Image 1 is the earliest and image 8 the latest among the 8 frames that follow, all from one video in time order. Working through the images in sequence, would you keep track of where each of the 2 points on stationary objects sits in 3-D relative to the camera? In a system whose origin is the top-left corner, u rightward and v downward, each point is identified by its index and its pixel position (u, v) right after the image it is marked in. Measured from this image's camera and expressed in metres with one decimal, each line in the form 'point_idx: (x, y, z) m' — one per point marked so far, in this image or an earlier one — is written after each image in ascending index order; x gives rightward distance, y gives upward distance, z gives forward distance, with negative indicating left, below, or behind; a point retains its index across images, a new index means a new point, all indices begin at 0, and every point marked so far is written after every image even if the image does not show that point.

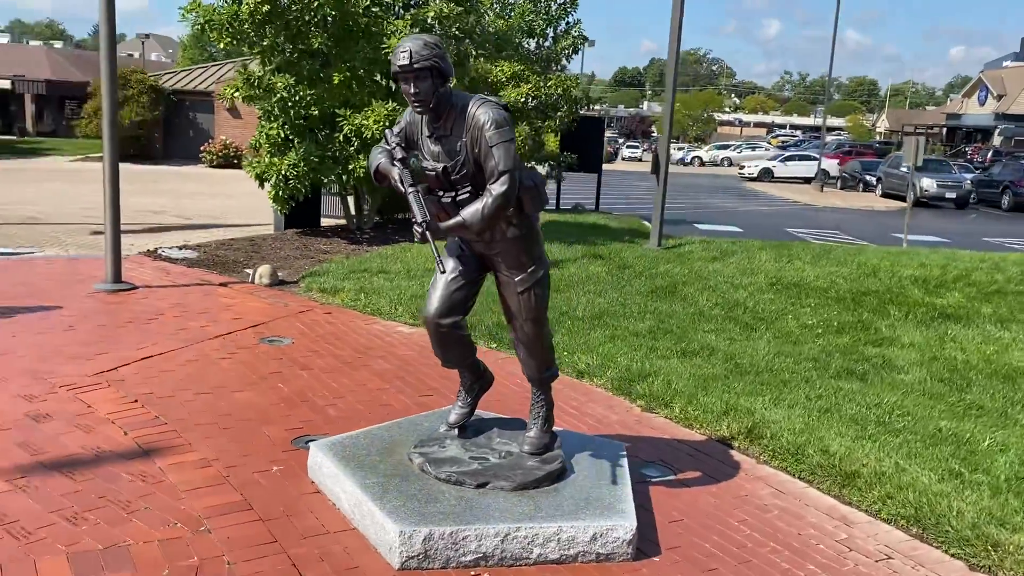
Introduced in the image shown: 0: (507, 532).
0: (0.0, -0.8, +3.1) m
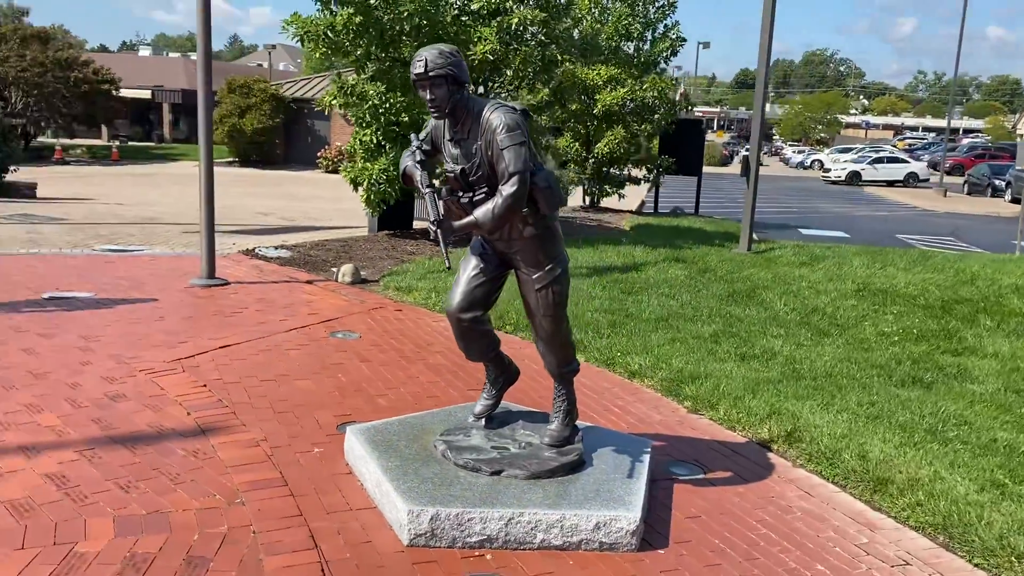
0: (0.0, -0.8, +3.2) m
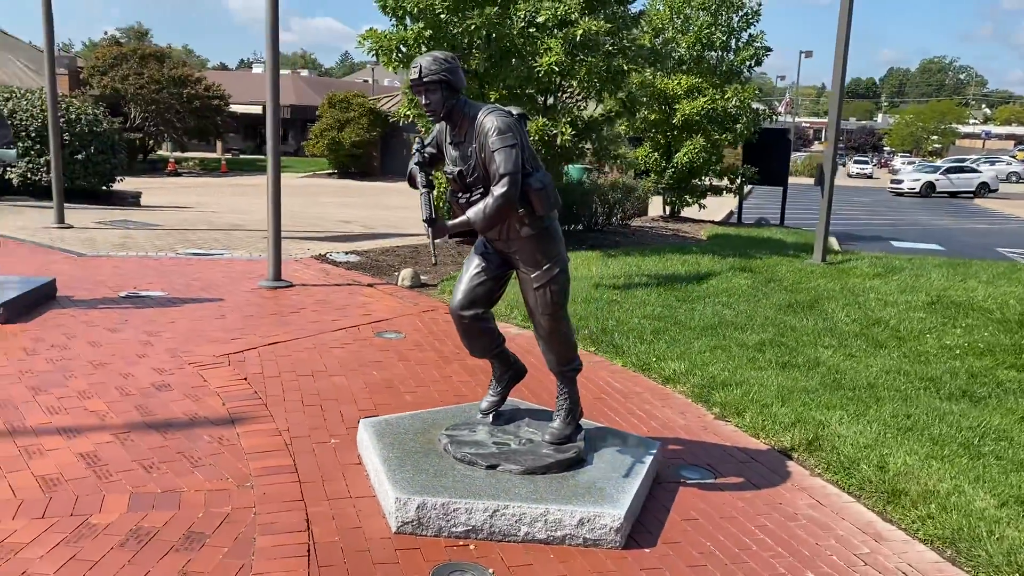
0: (-0.1, -0.8, +3.3) m
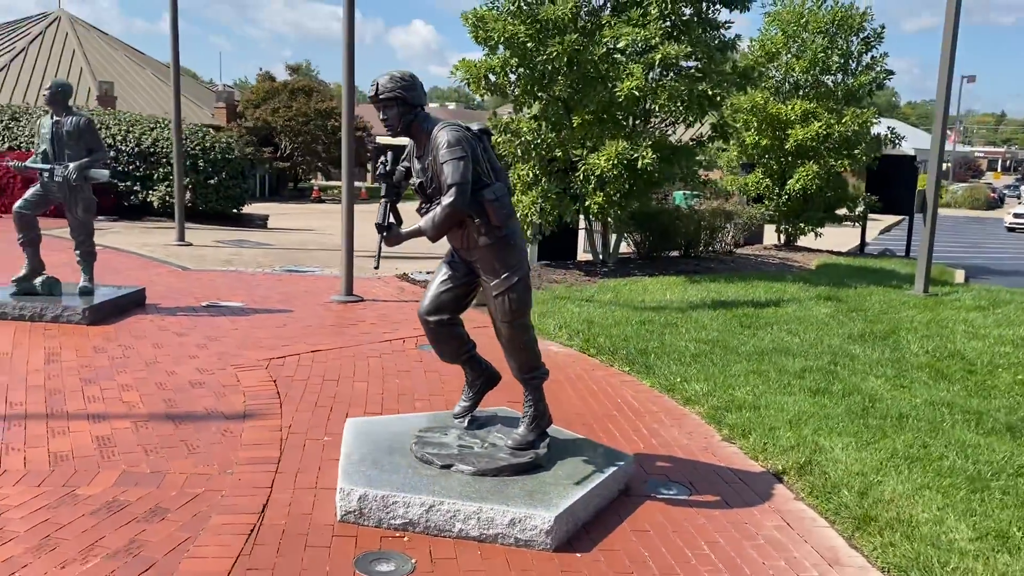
0: (-0.3, -0.8, +3.5) m
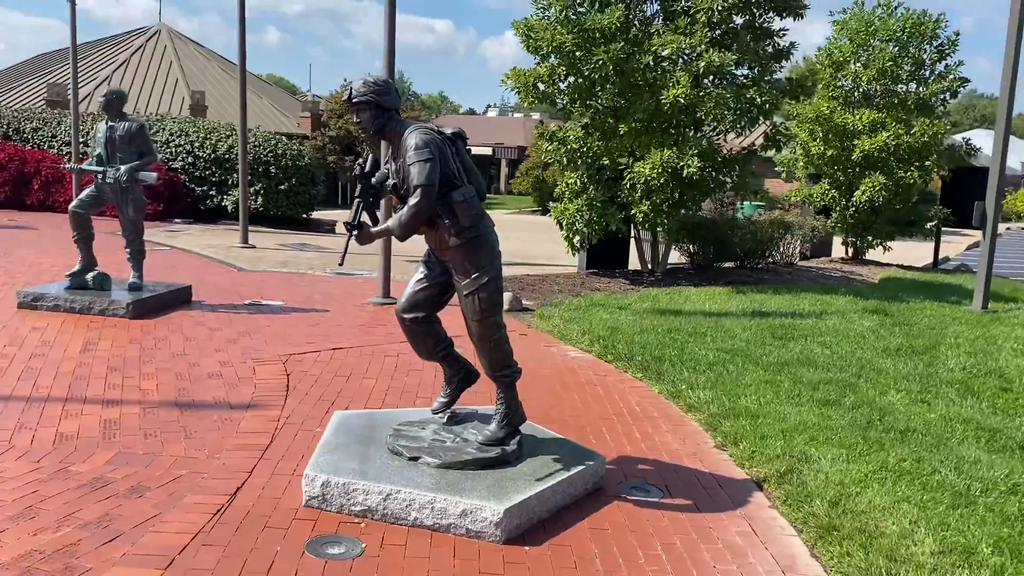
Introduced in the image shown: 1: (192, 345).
0: (-0.5, -0.8, +3.6) m
1: (-2.3, -0.4, +6.3) m
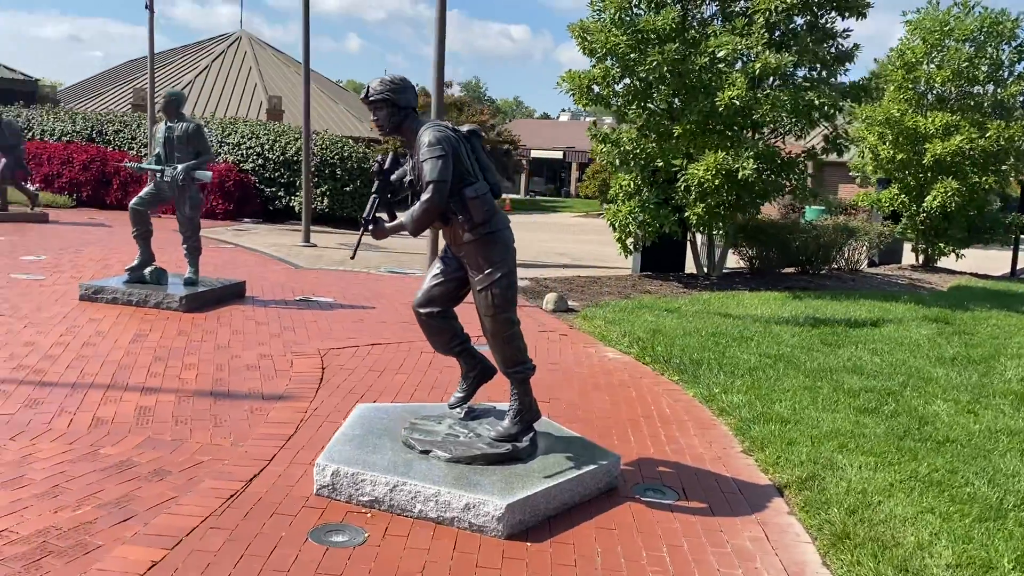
0: (-0.5, -0.8, +3.6) m
1: (-2.0, -0.4, +6.5) m
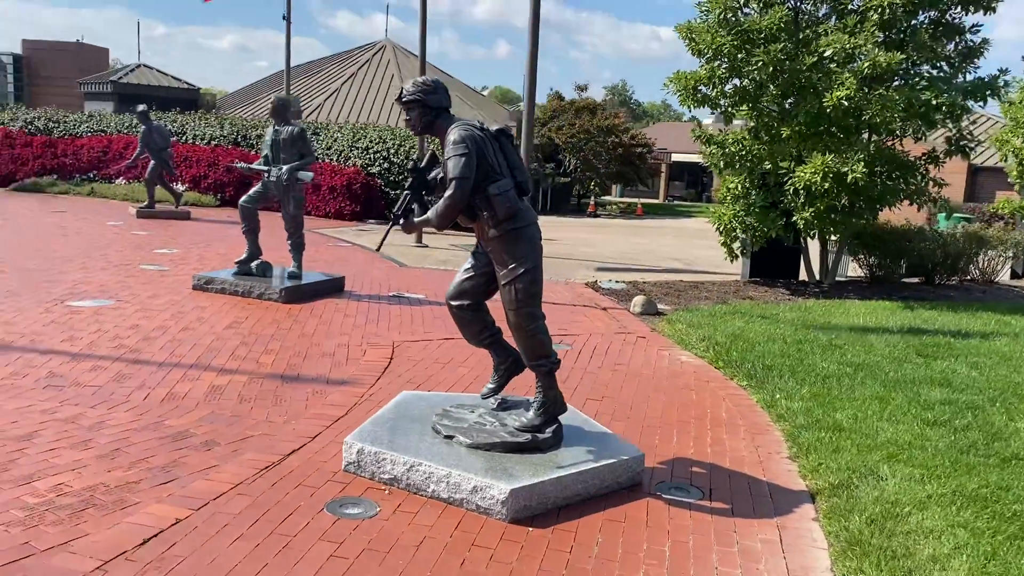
0: (-0.4, -0.8, +3.8) m
1: (-1.5, -0.3, +6.9) m
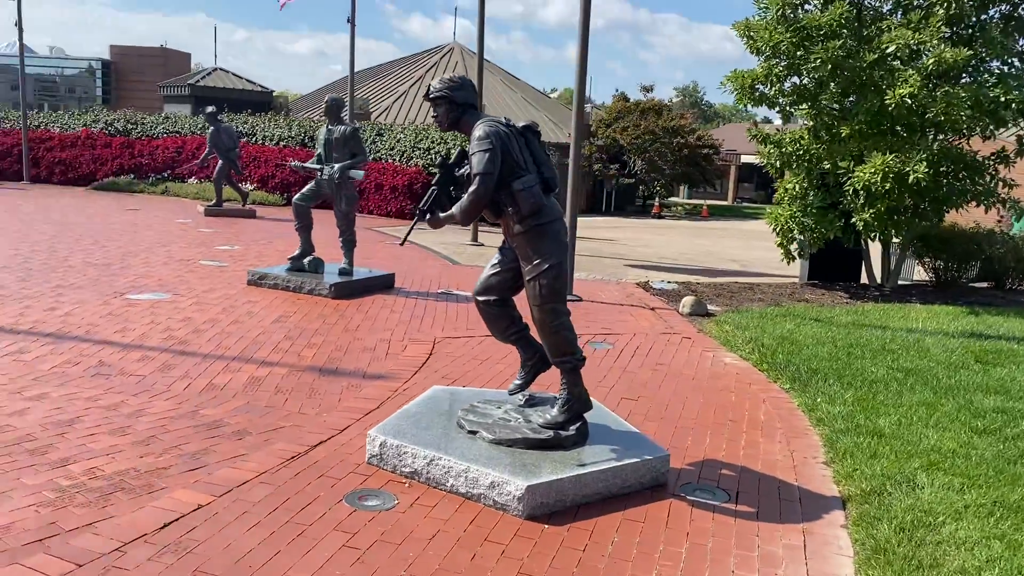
0: (-0.3, -0.7, +3.9) m
1: (-1.1, -0.3, +7.0) m
